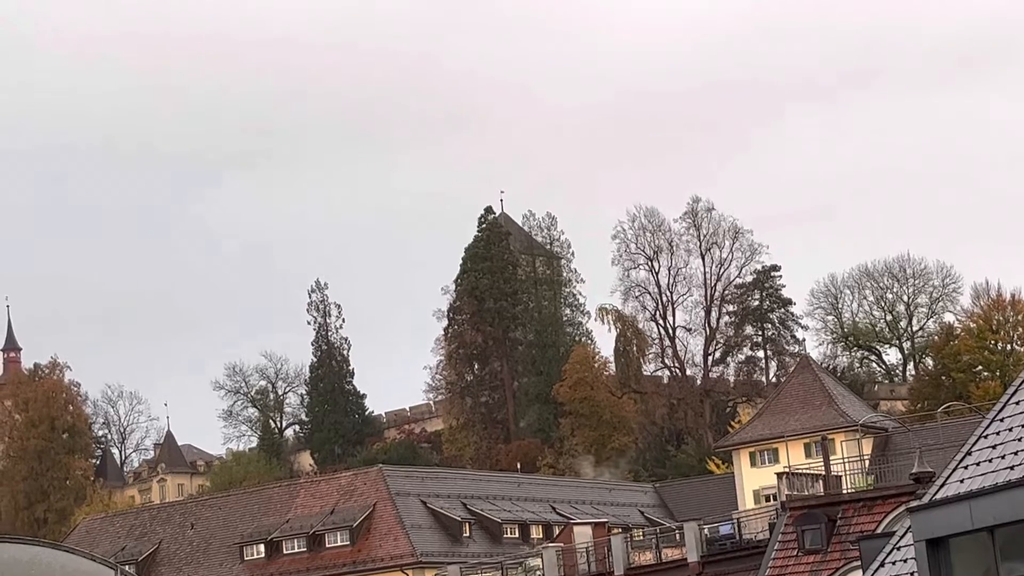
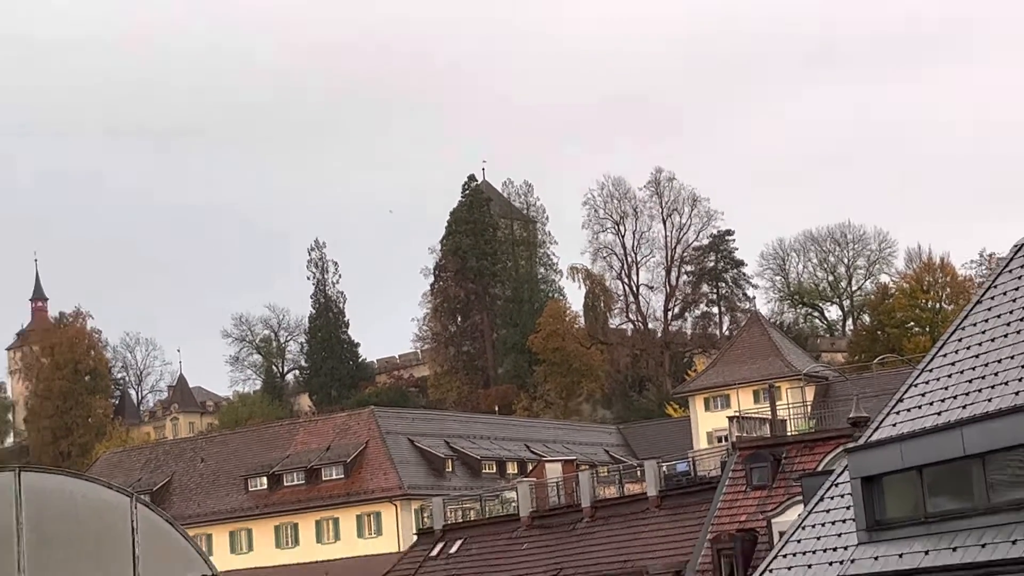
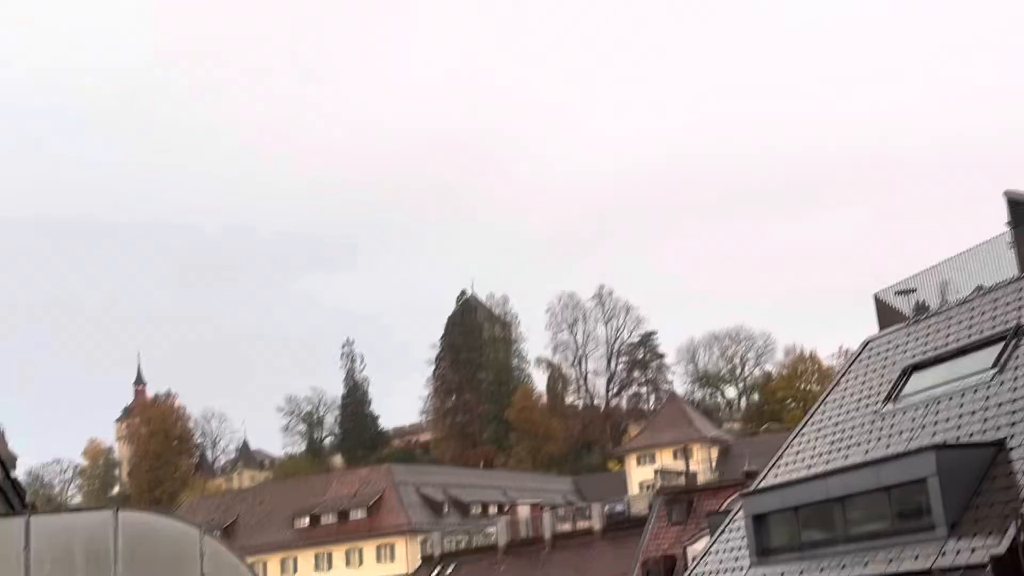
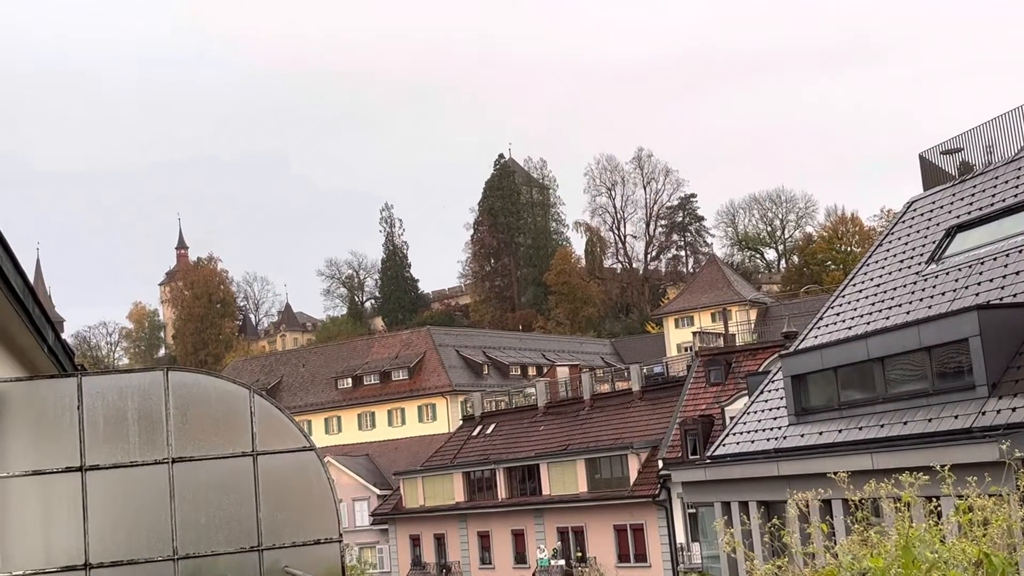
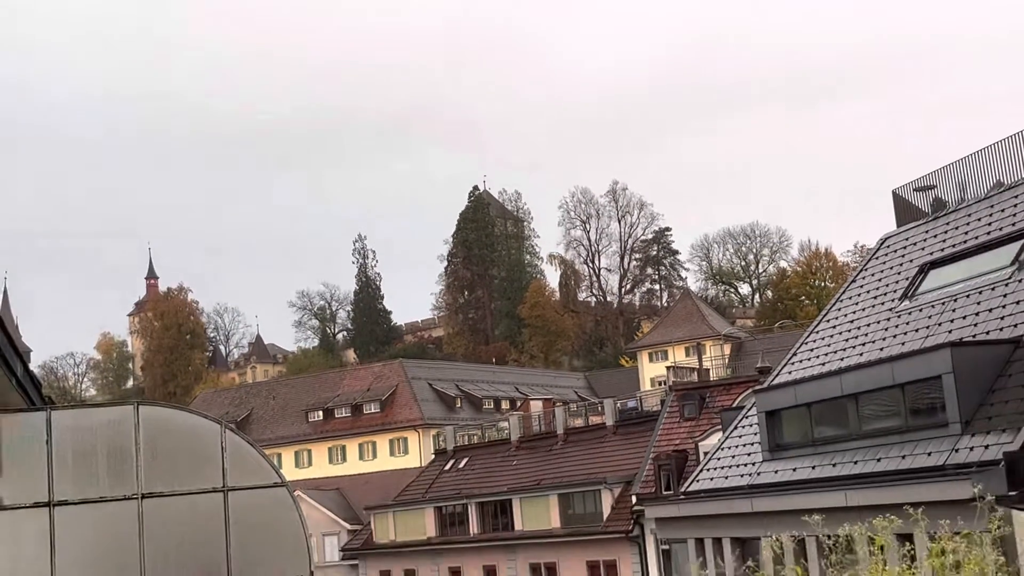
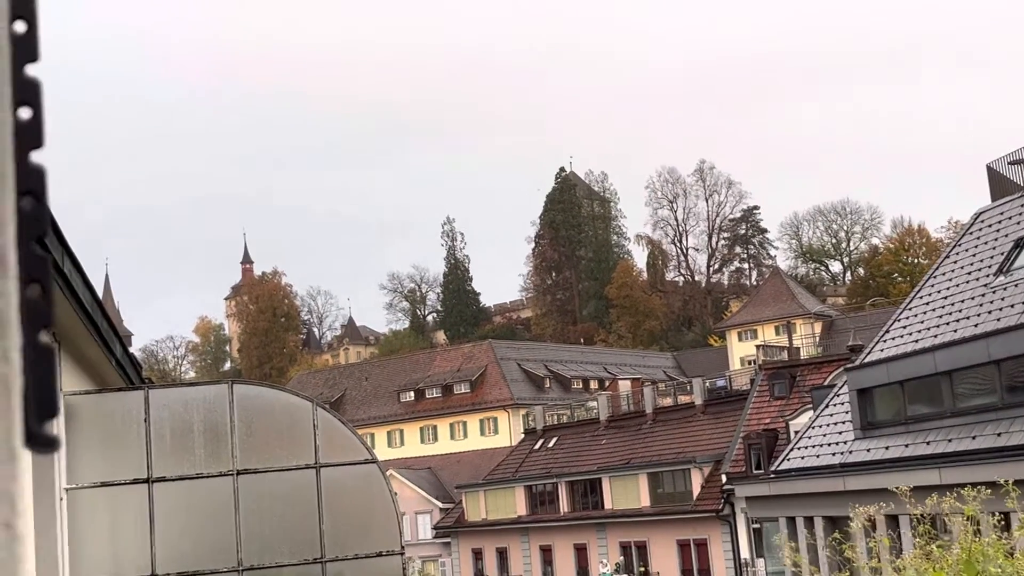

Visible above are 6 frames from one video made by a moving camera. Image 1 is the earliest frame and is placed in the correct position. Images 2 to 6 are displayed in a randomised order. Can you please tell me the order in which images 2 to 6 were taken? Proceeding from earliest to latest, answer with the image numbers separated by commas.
2, 5, 4, 6, 3
